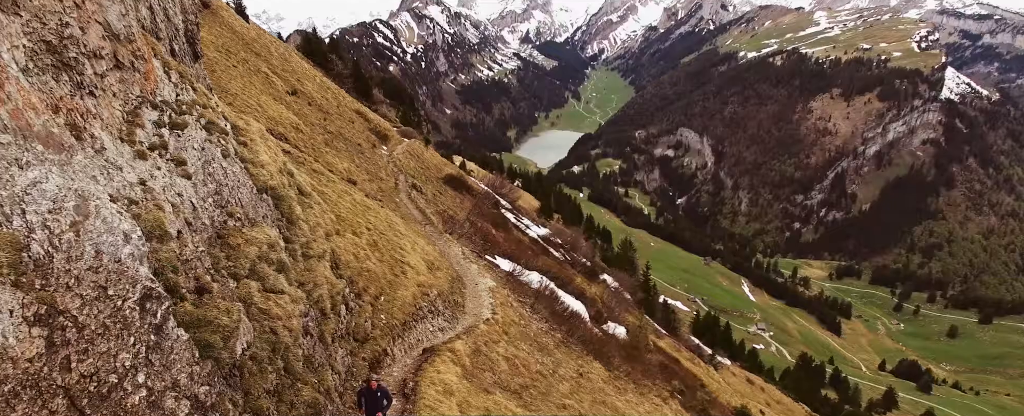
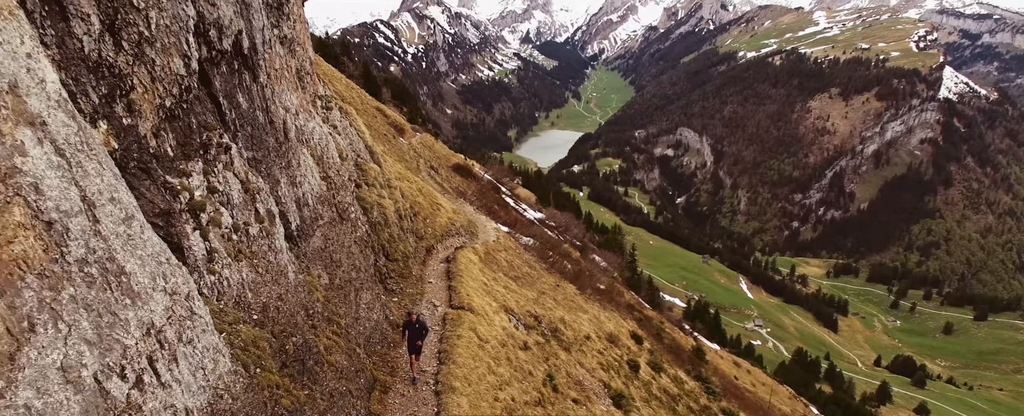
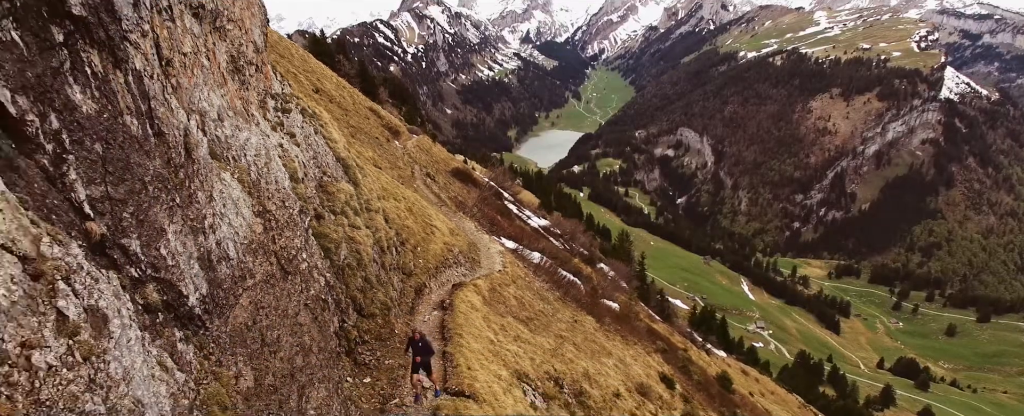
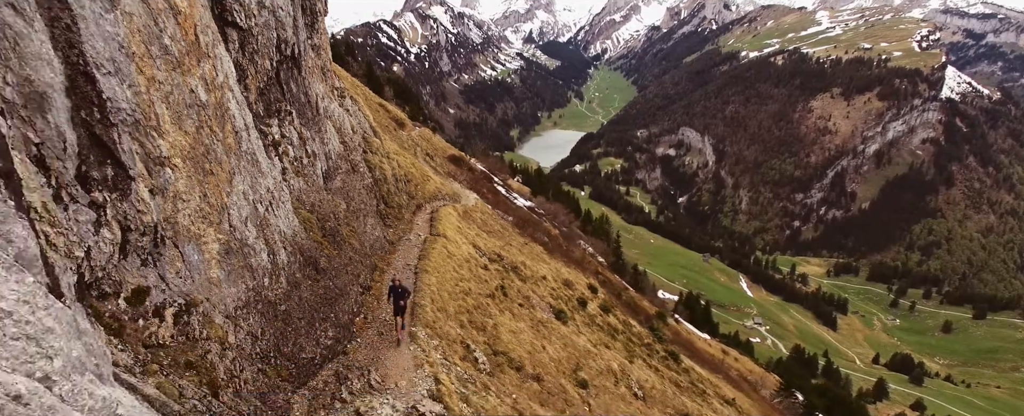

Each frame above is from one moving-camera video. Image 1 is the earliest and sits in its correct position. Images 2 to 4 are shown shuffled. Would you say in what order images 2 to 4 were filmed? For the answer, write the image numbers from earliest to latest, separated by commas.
3, 2, 4
